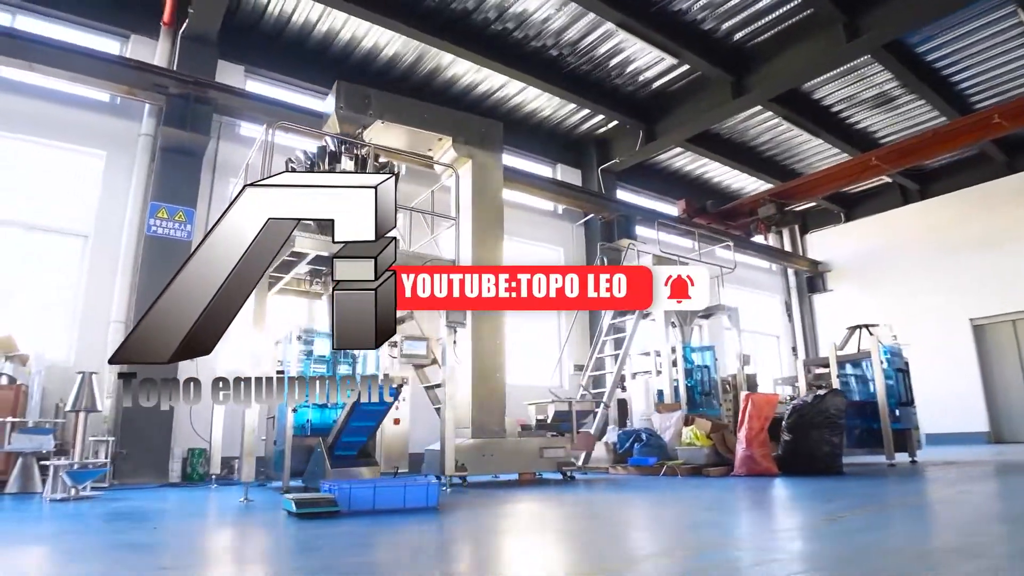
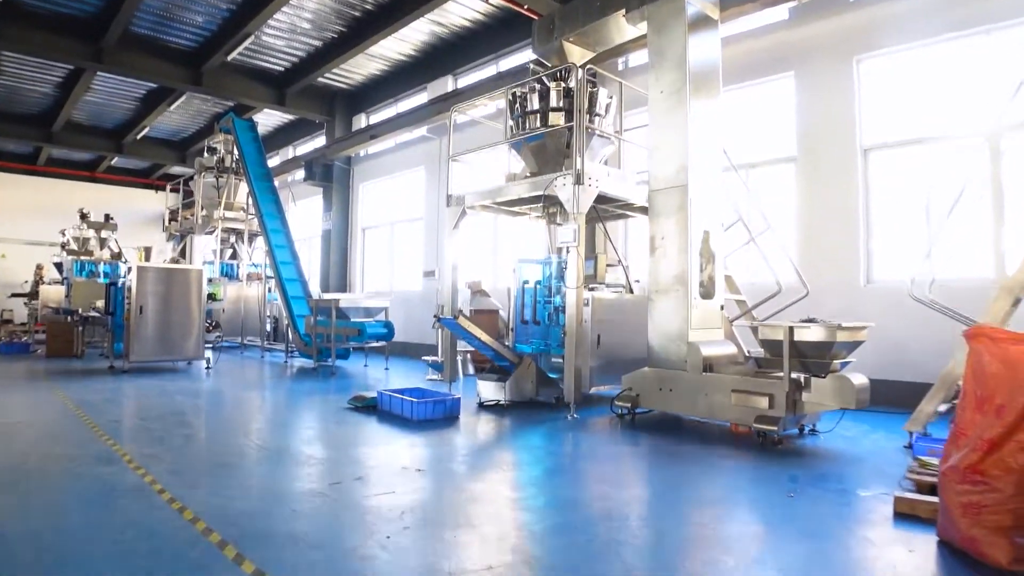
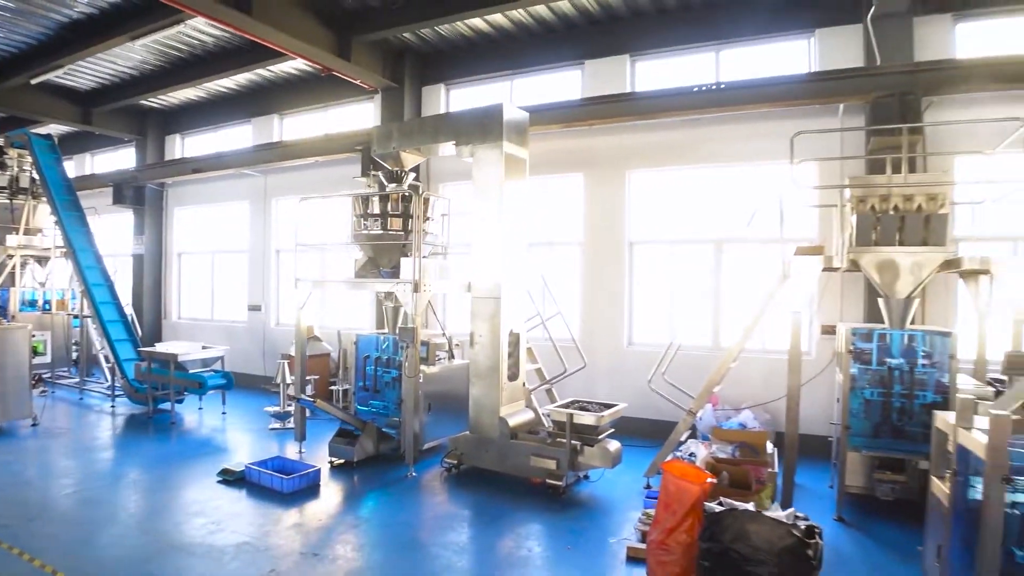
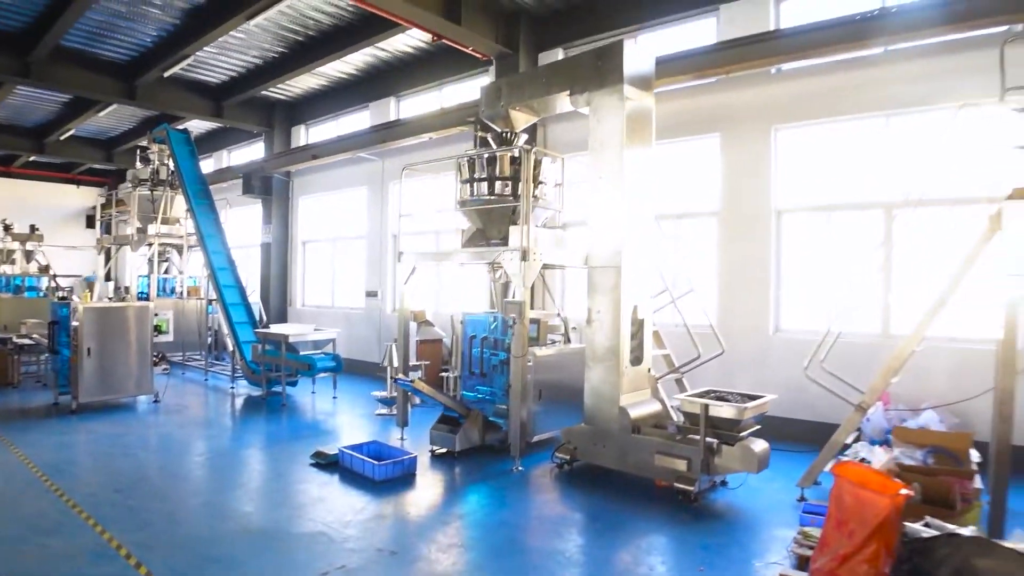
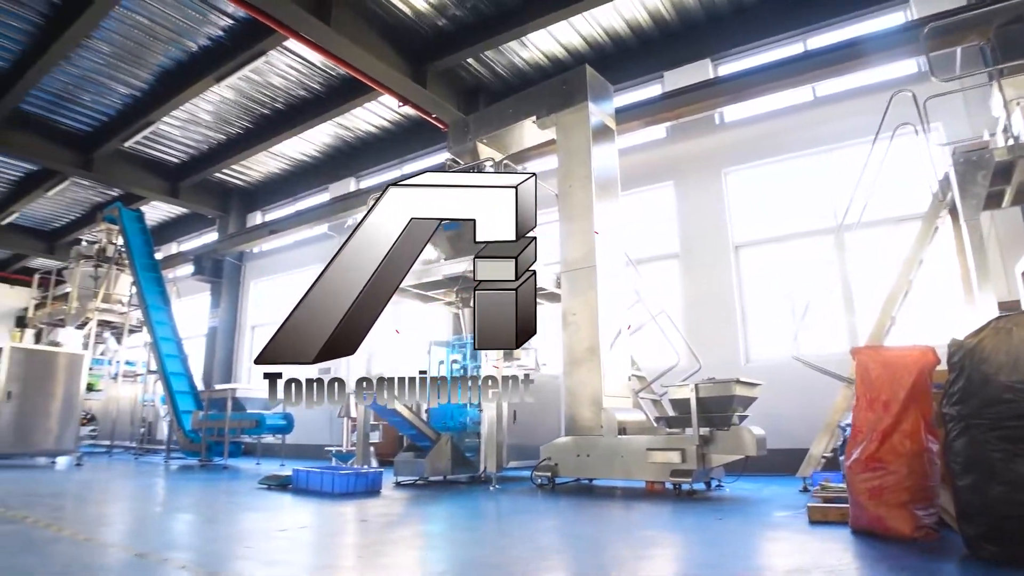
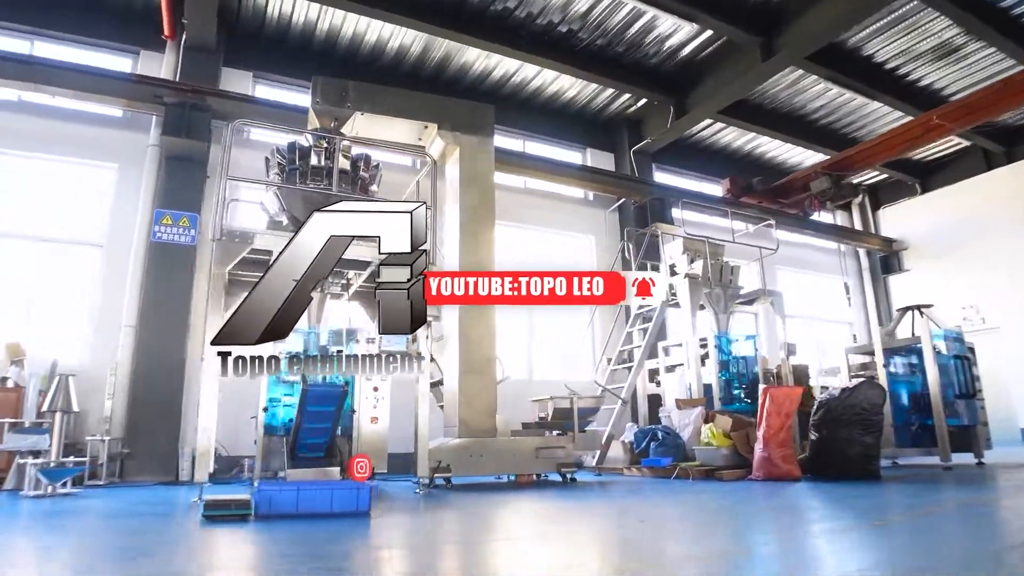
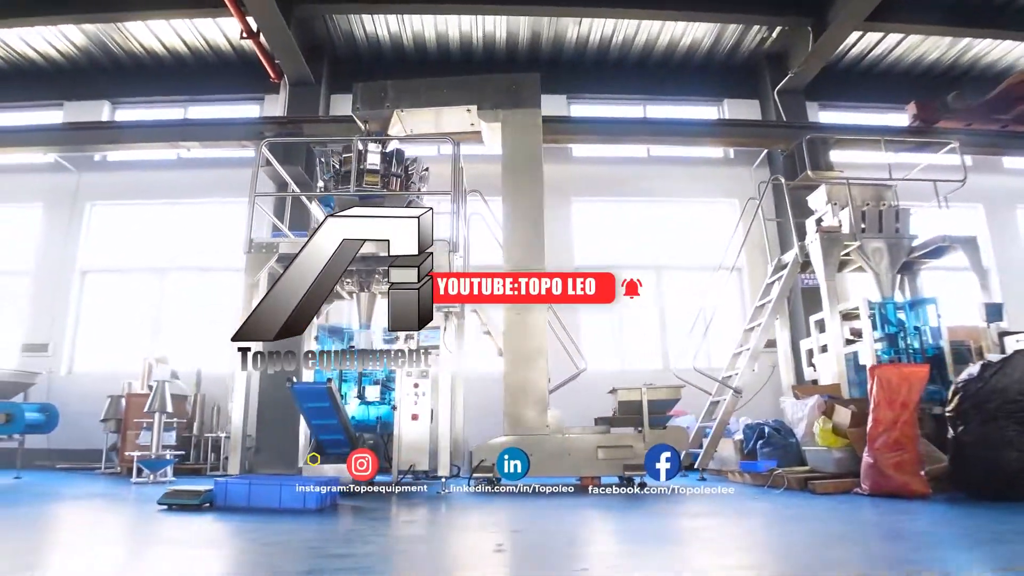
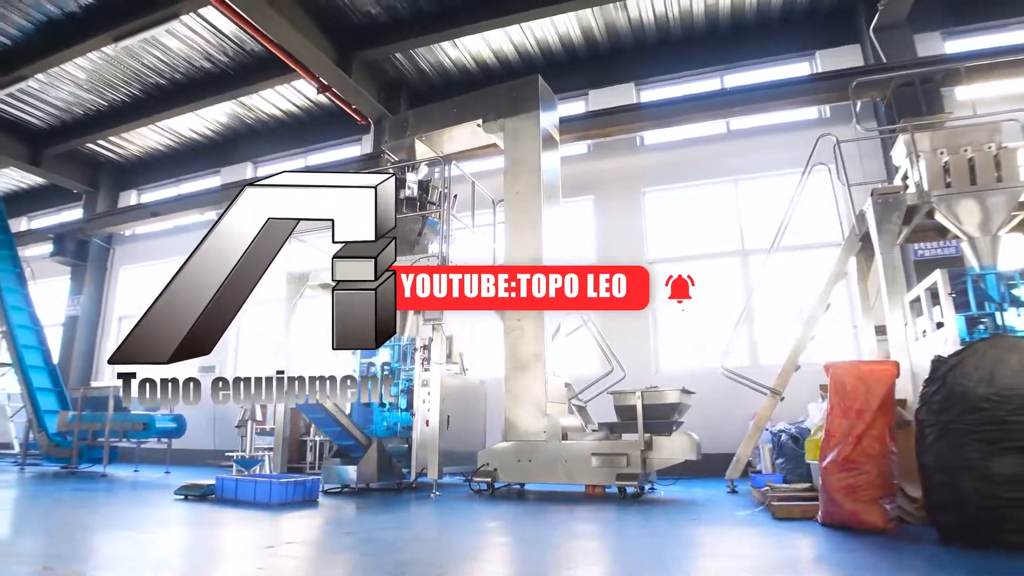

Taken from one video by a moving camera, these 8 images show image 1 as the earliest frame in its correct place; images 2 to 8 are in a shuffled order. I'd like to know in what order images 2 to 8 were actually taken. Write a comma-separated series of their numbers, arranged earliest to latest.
6, 7, 8, 5, 2, 4, 3
